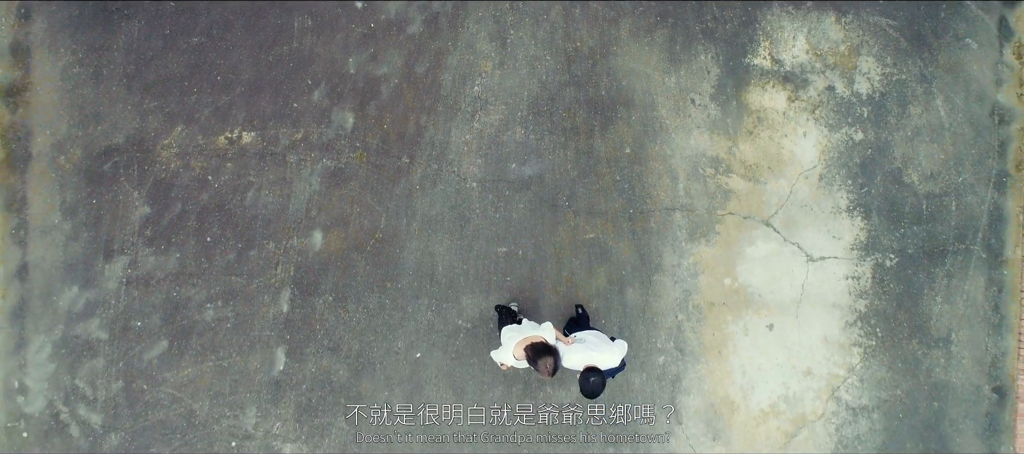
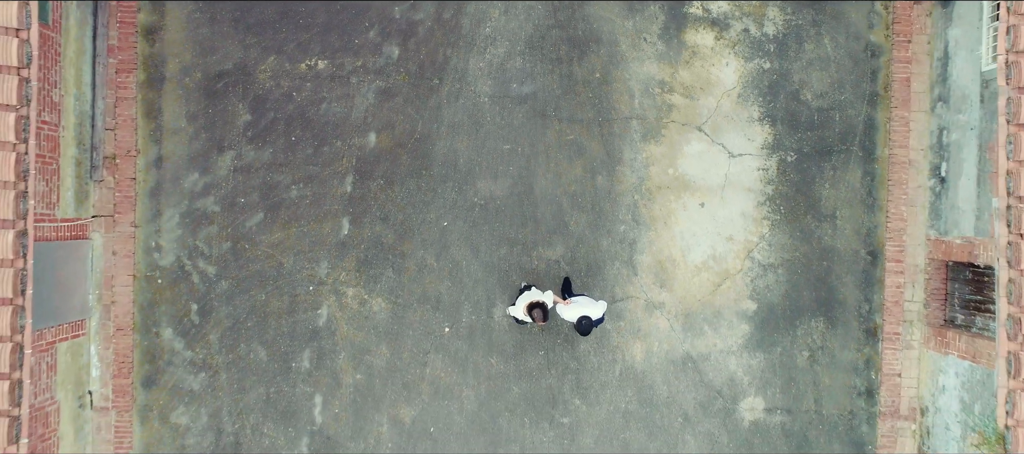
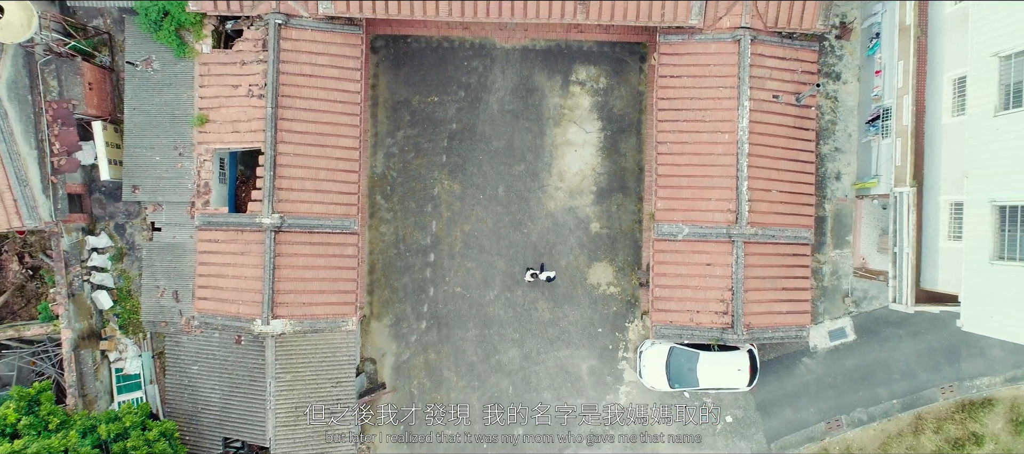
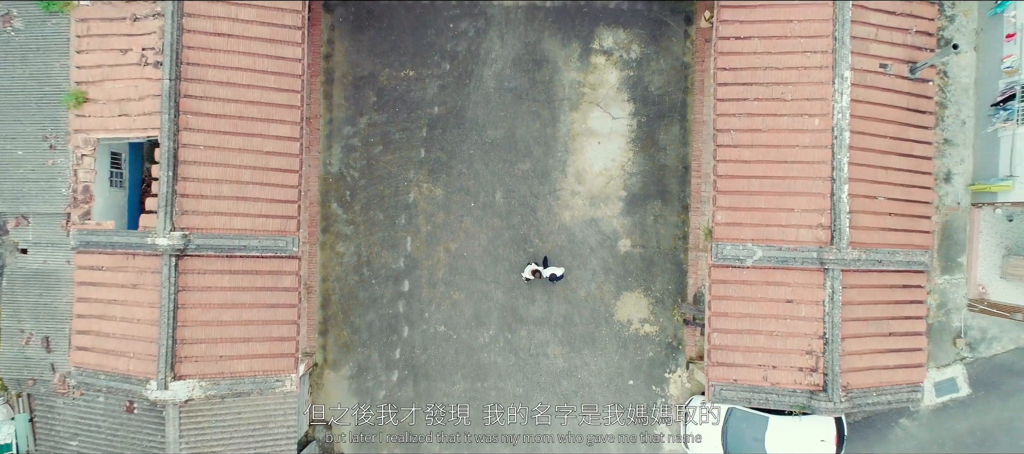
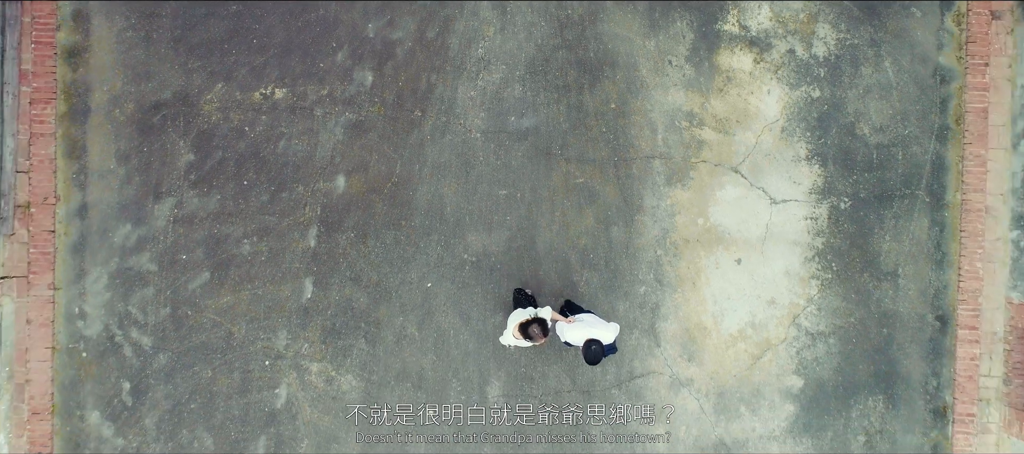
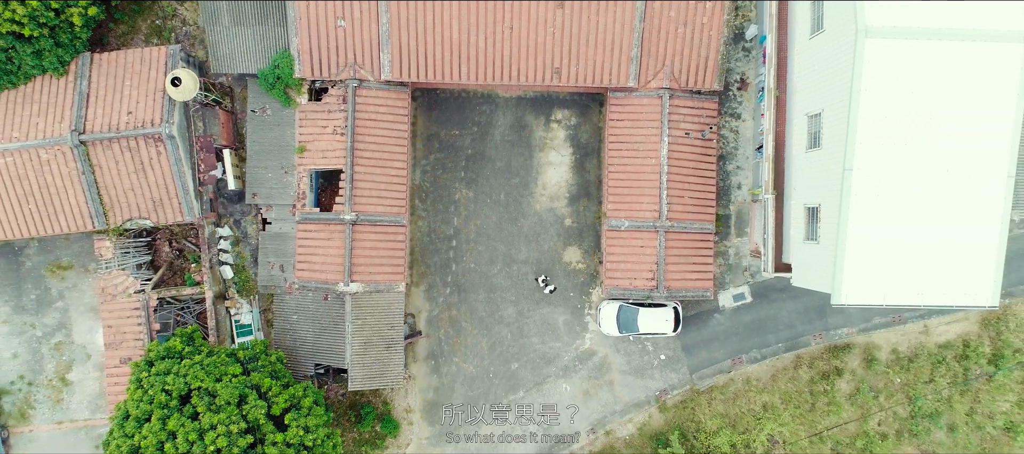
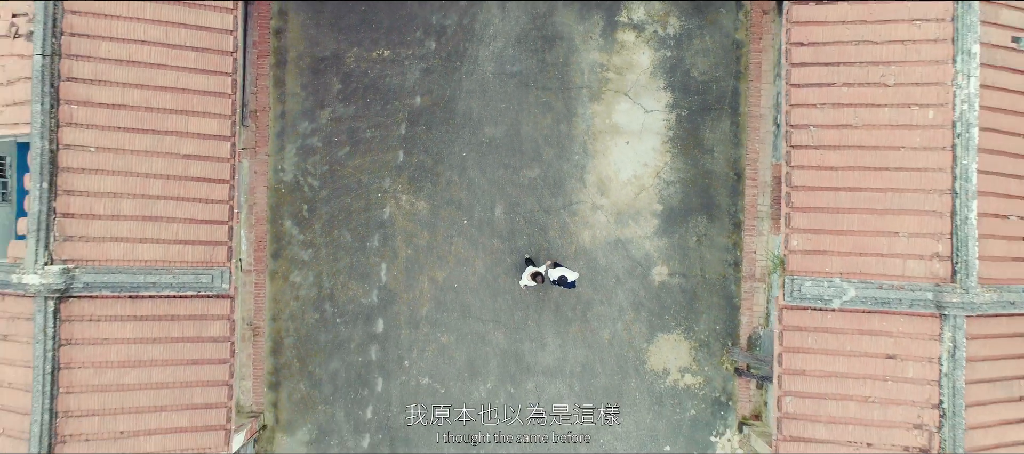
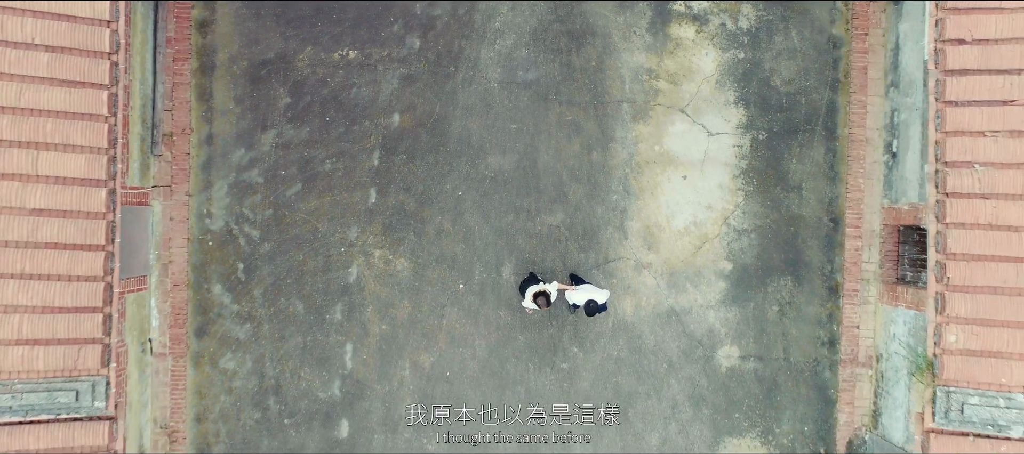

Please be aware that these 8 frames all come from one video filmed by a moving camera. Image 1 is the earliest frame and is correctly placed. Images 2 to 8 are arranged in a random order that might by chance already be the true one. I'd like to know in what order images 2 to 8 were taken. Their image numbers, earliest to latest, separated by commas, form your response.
5, 2, 8, 7, 4, 3, 6
